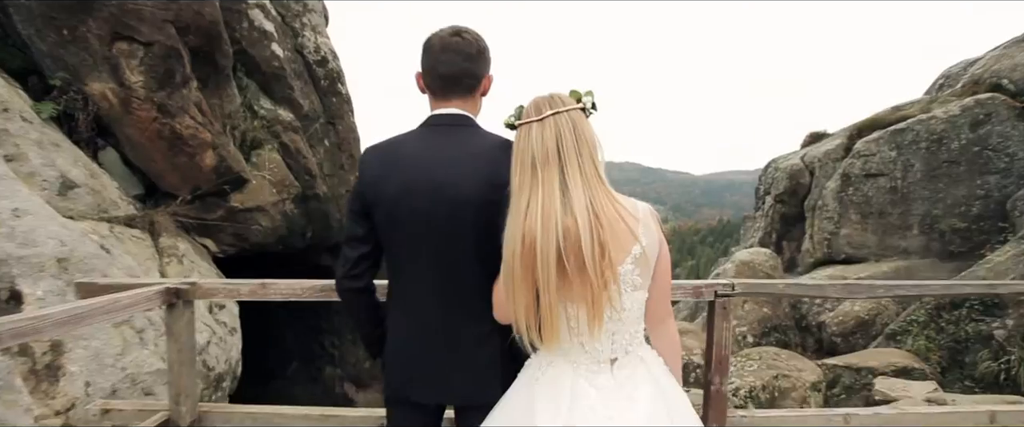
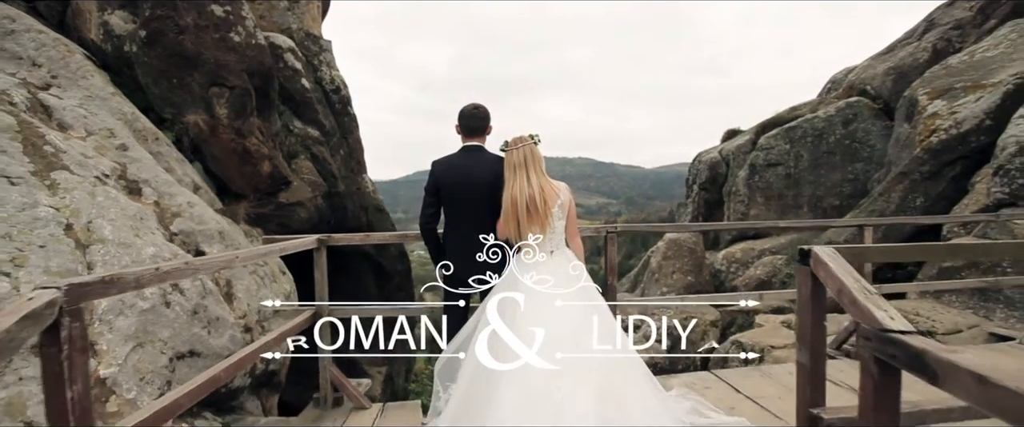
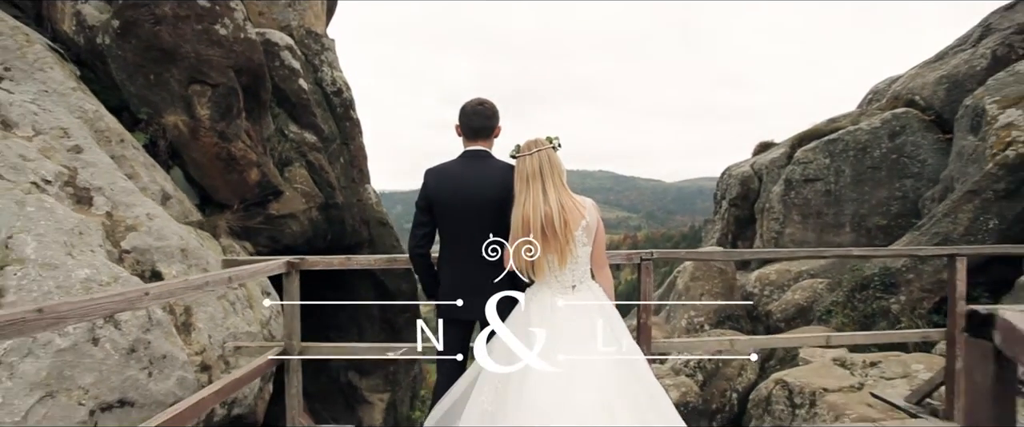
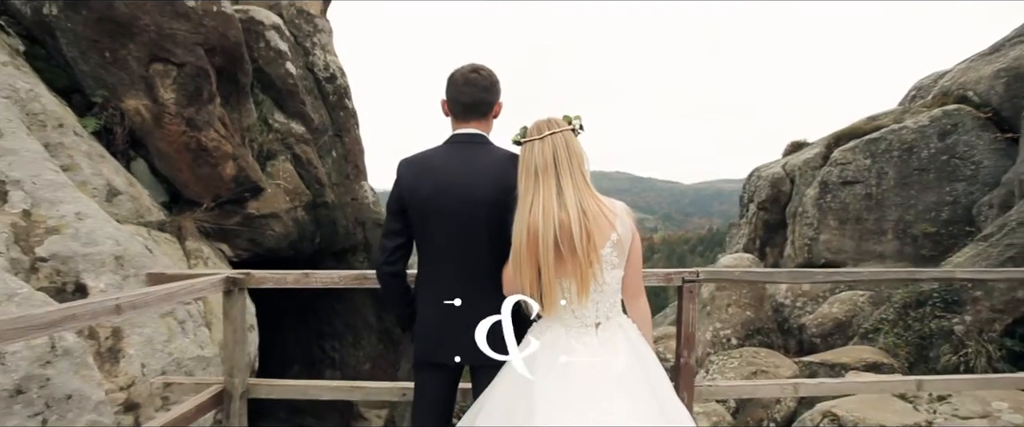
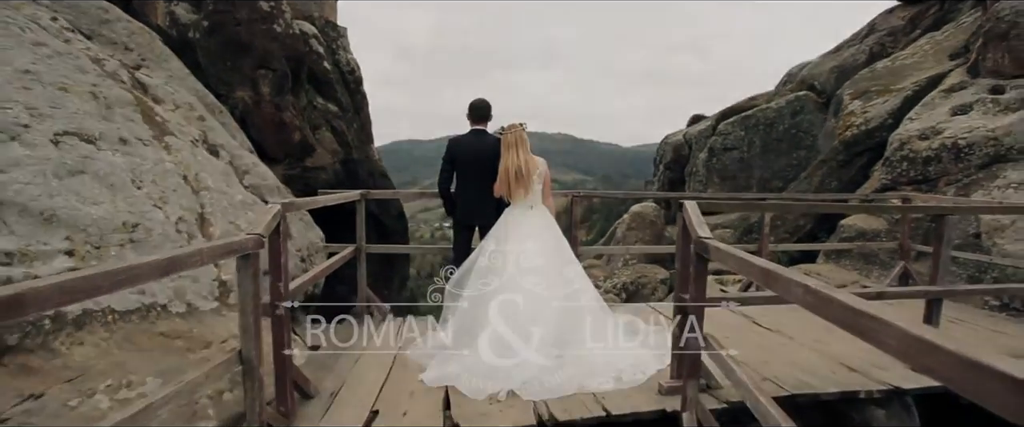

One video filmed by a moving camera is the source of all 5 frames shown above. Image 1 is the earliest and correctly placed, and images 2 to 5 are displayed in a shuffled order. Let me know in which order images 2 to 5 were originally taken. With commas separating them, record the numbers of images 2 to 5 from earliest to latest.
4, 3, 2, 5
